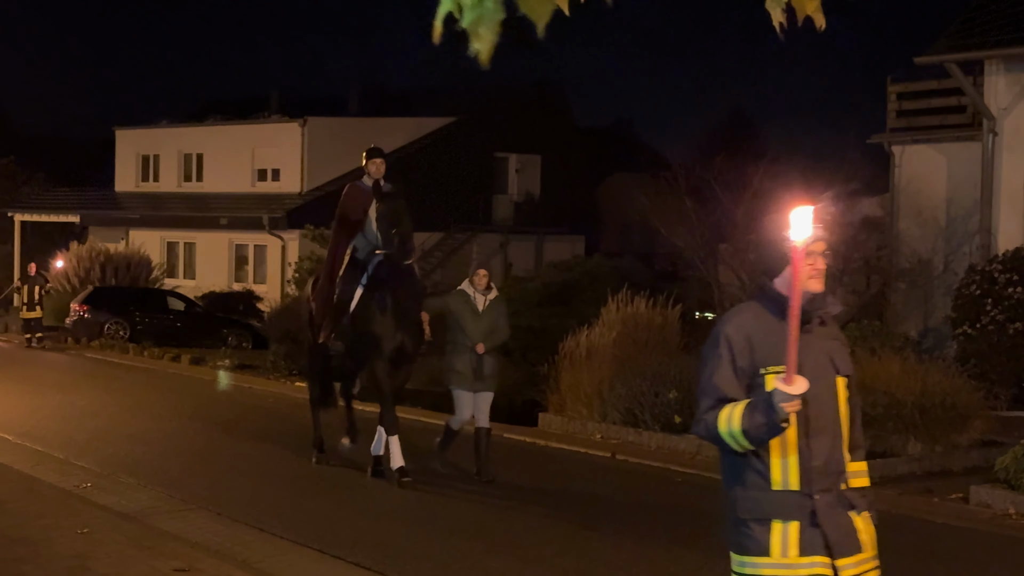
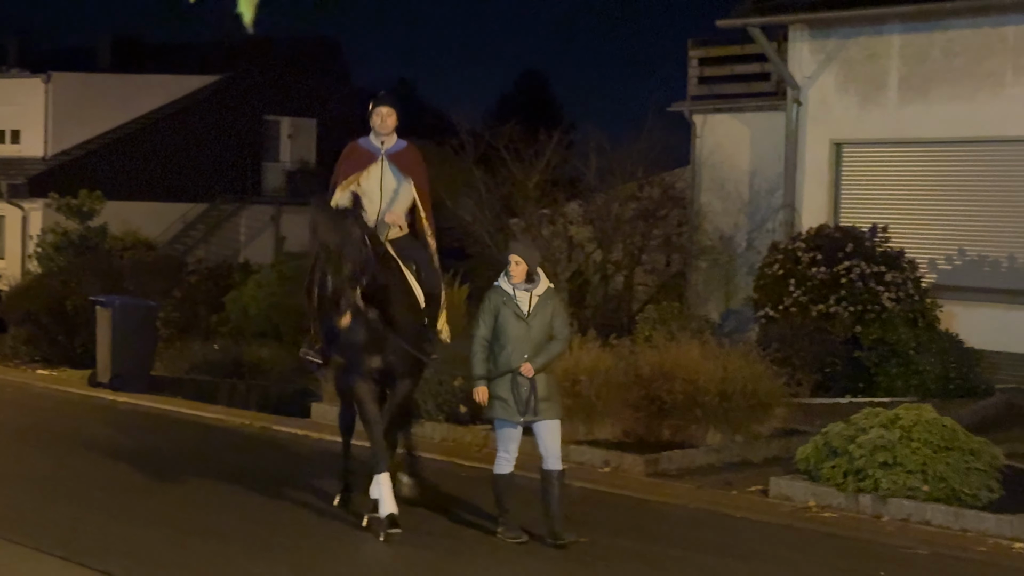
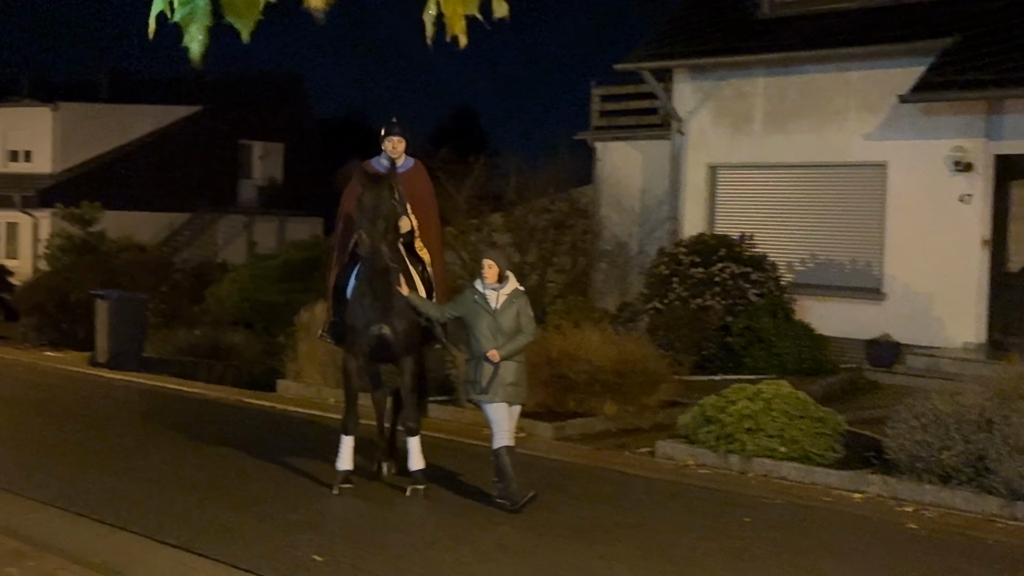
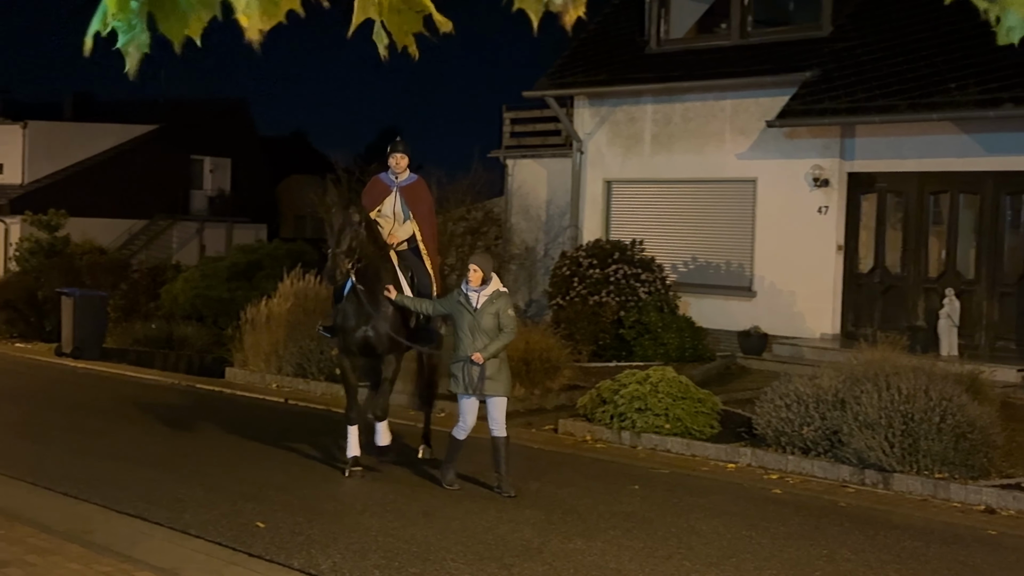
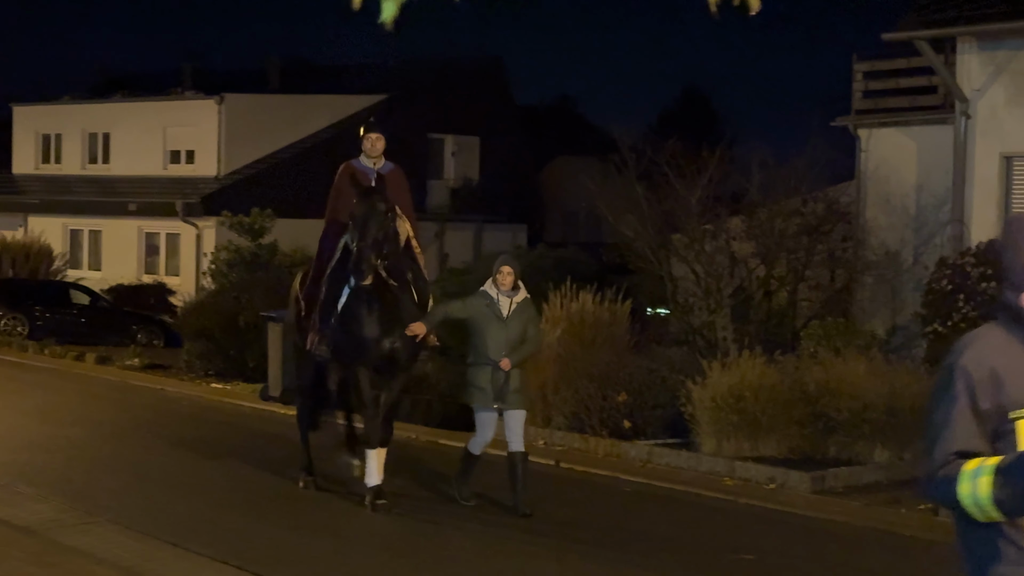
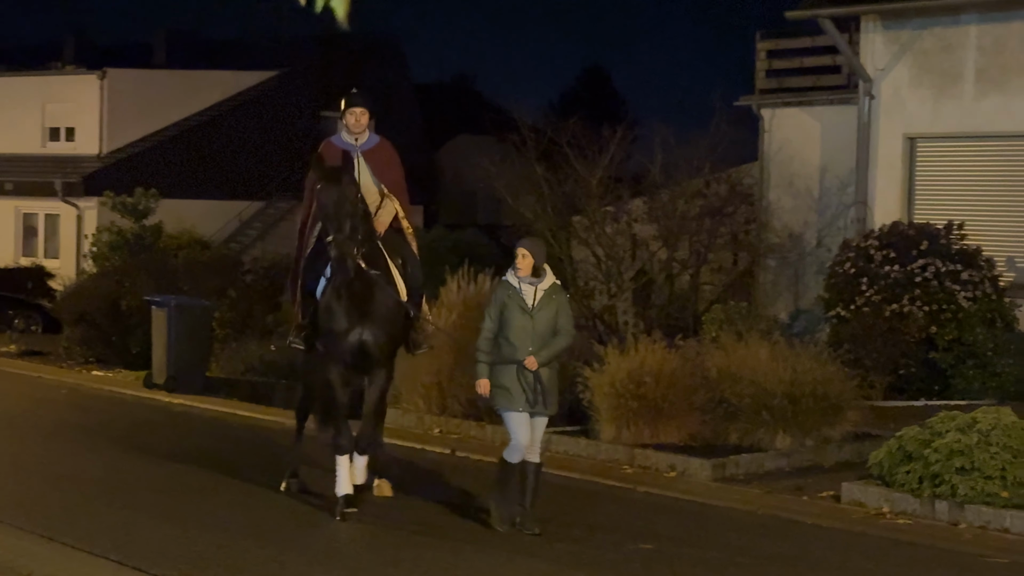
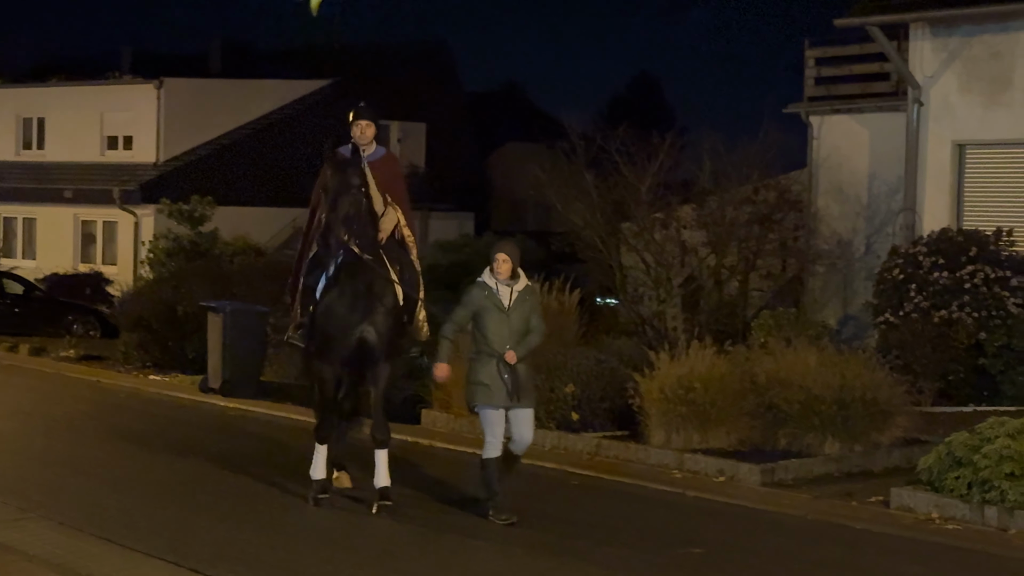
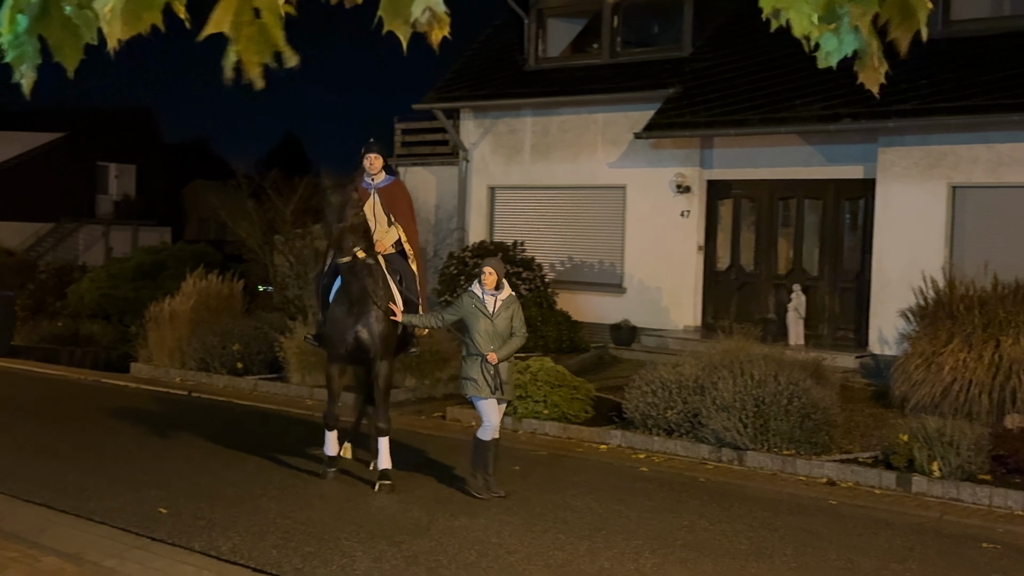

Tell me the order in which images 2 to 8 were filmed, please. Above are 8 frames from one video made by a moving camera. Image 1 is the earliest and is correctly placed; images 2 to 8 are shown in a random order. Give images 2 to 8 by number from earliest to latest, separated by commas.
5, 7, 6, 2, 3, 4, 8
